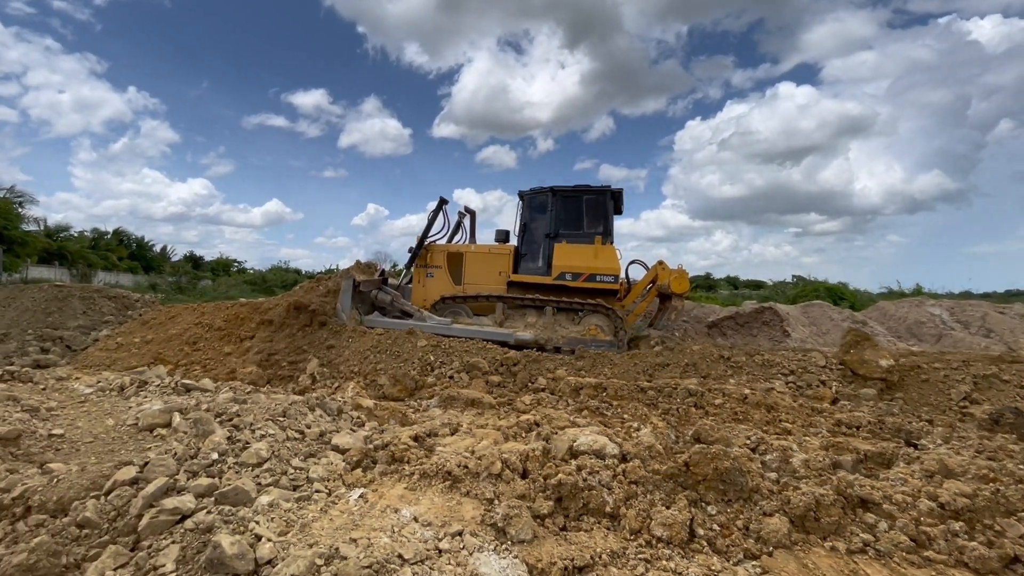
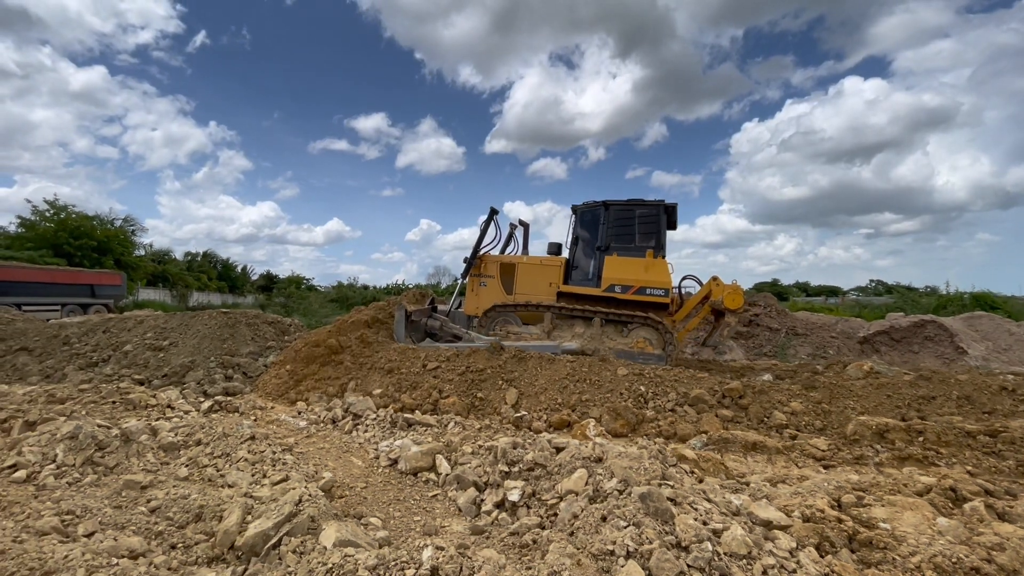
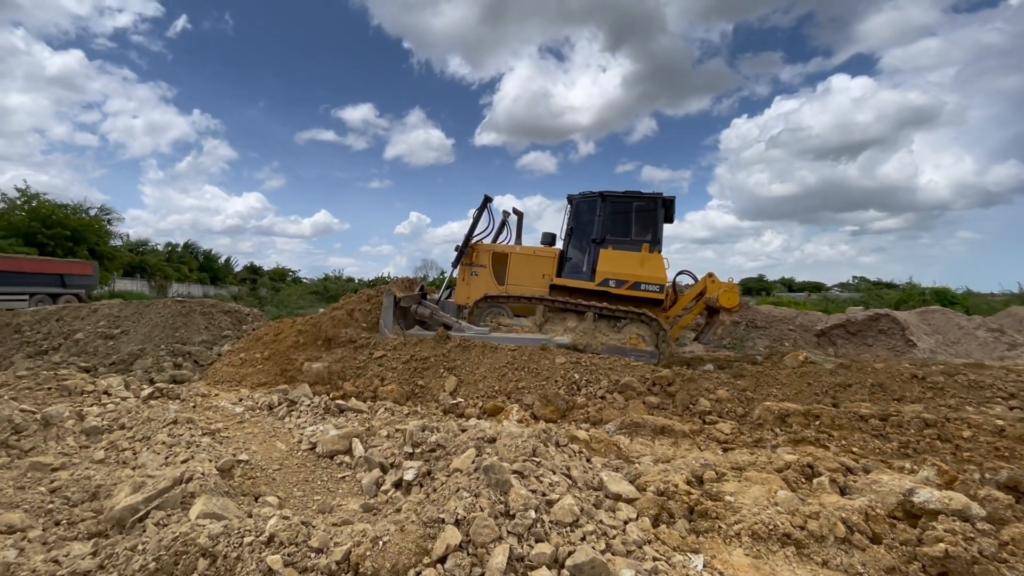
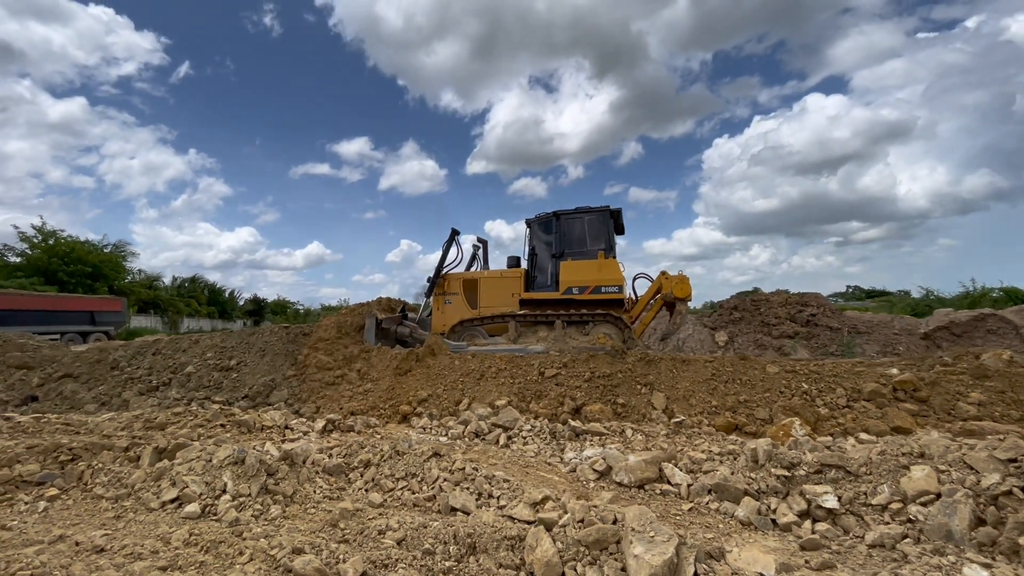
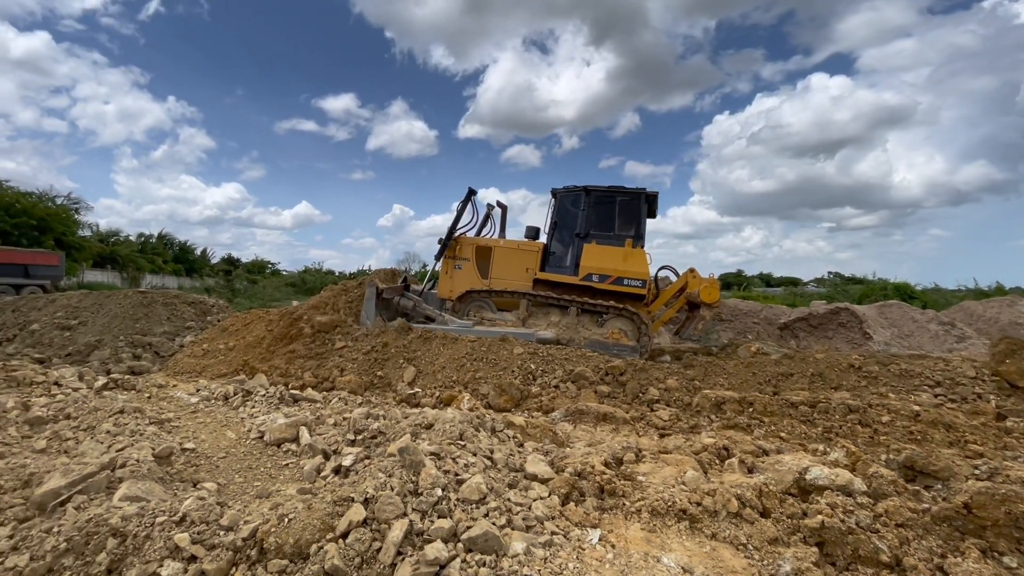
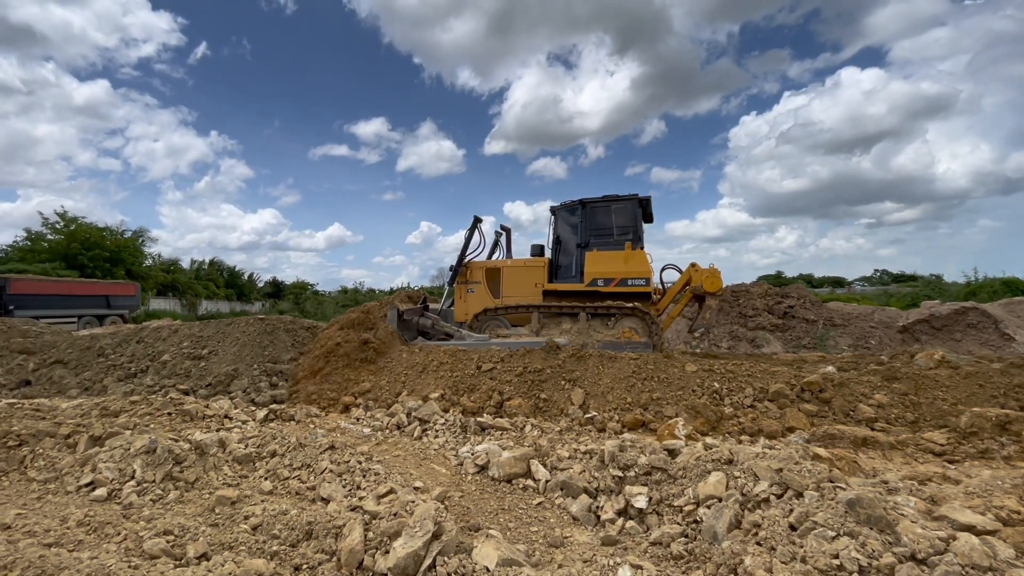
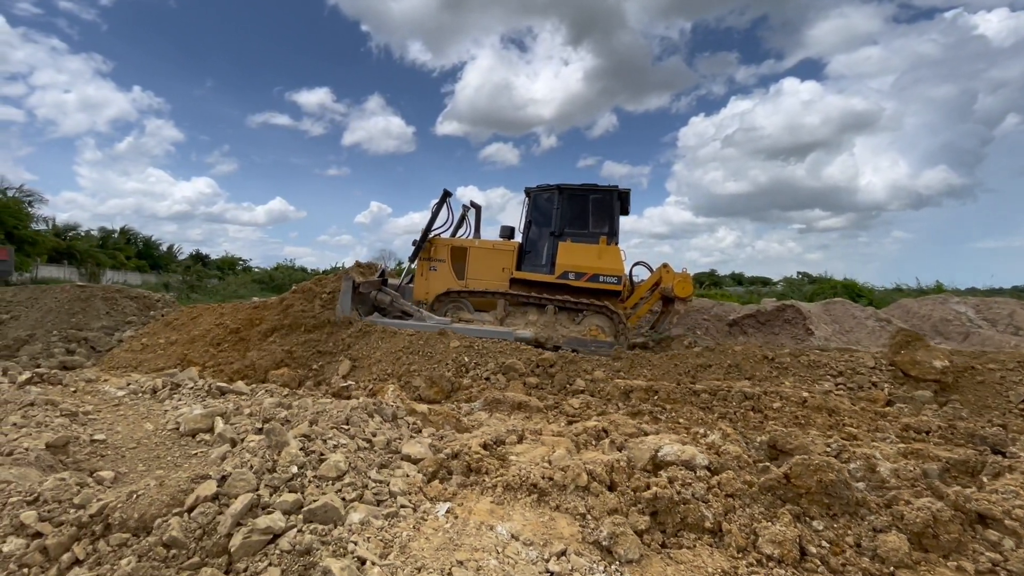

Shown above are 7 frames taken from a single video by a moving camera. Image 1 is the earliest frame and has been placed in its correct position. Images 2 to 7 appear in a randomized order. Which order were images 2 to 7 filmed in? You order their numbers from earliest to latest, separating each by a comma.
7, 5, 3, 2, 6, 4
